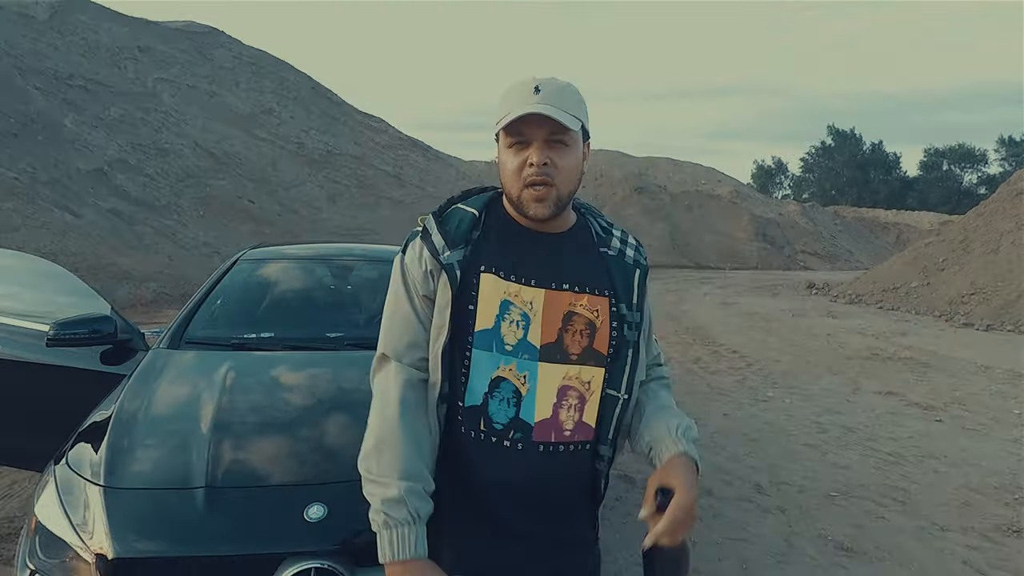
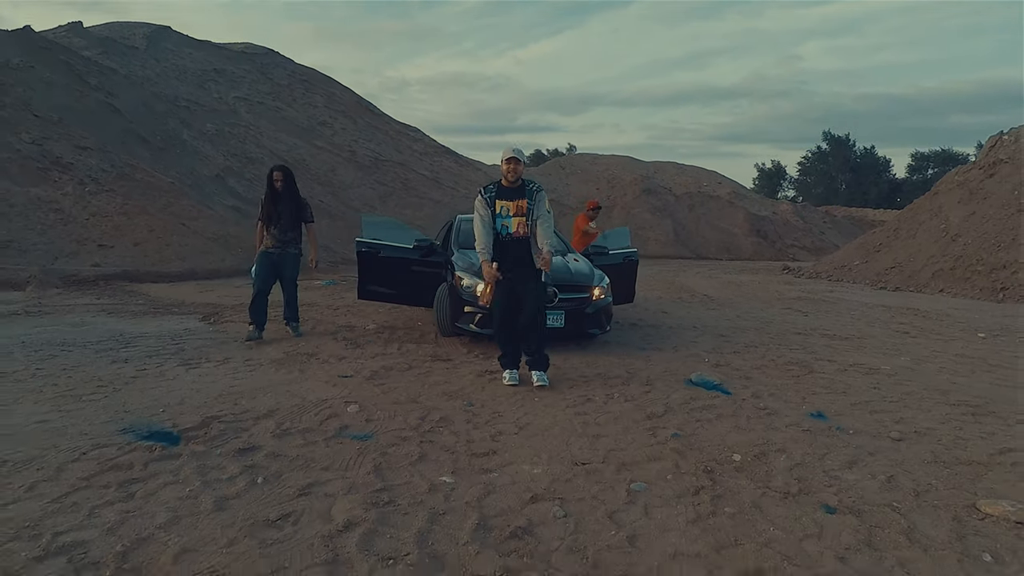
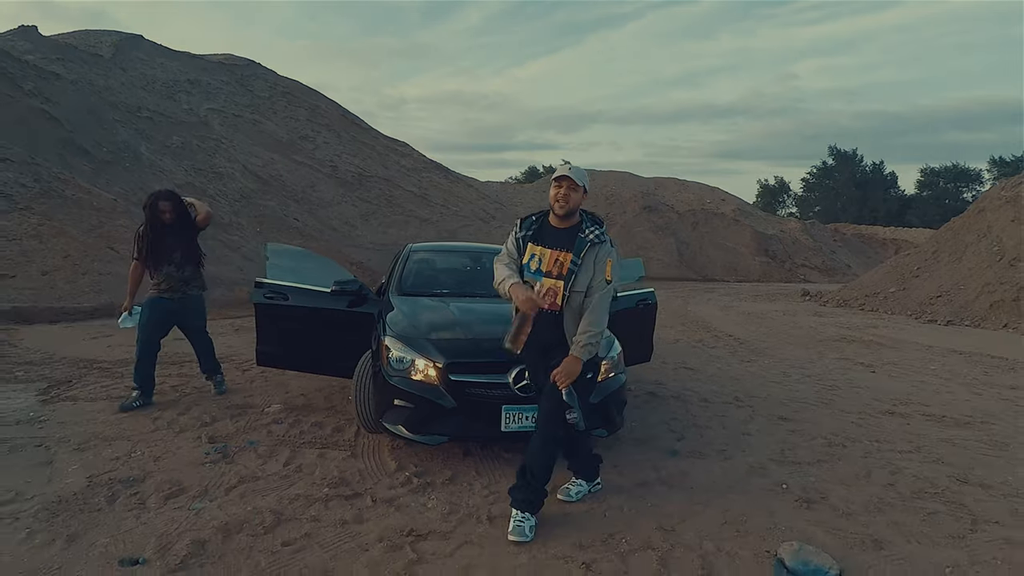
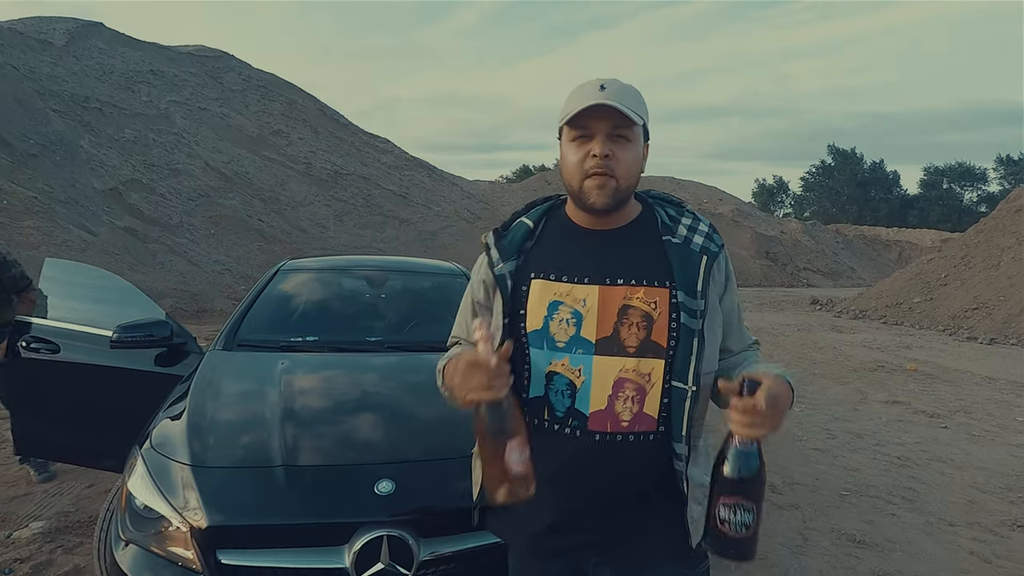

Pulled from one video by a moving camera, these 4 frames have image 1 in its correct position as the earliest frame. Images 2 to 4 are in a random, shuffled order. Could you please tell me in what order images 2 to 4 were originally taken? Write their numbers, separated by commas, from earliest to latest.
4, 3, 2
